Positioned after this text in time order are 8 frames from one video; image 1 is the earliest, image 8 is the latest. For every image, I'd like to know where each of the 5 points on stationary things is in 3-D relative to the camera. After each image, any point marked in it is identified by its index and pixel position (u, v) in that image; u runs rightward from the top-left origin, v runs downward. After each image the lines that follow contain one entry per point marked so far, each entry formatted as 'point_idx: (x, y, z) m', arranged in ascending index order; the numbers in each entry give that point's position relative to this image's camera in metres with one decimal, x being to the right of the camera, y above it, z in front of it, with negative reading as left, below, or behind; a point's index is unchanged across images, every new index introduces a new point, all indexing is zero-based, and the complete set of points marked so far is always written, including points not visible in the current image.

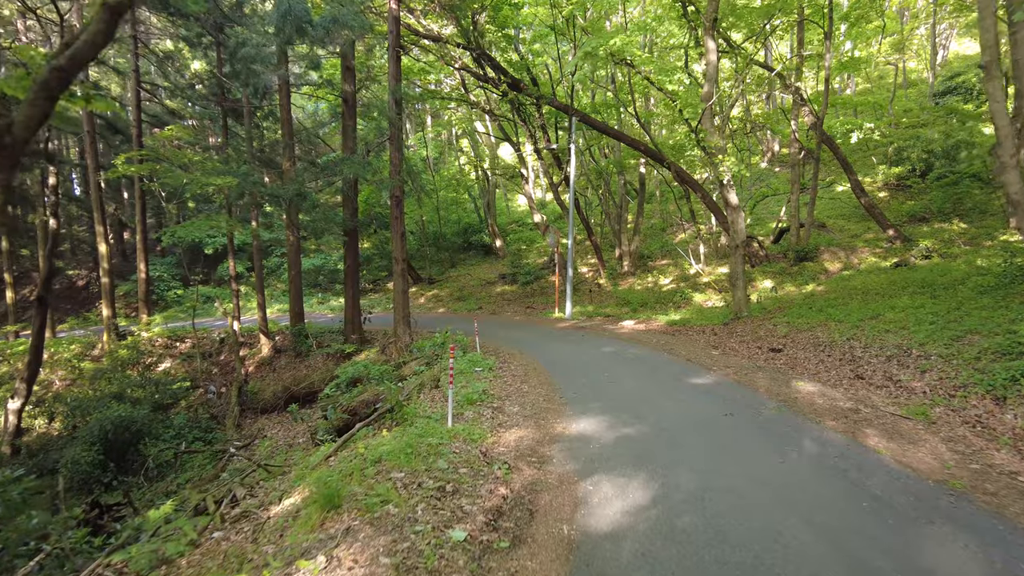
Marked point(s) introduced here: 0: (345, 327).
0: (-3.8, -0.9, +14.7) m
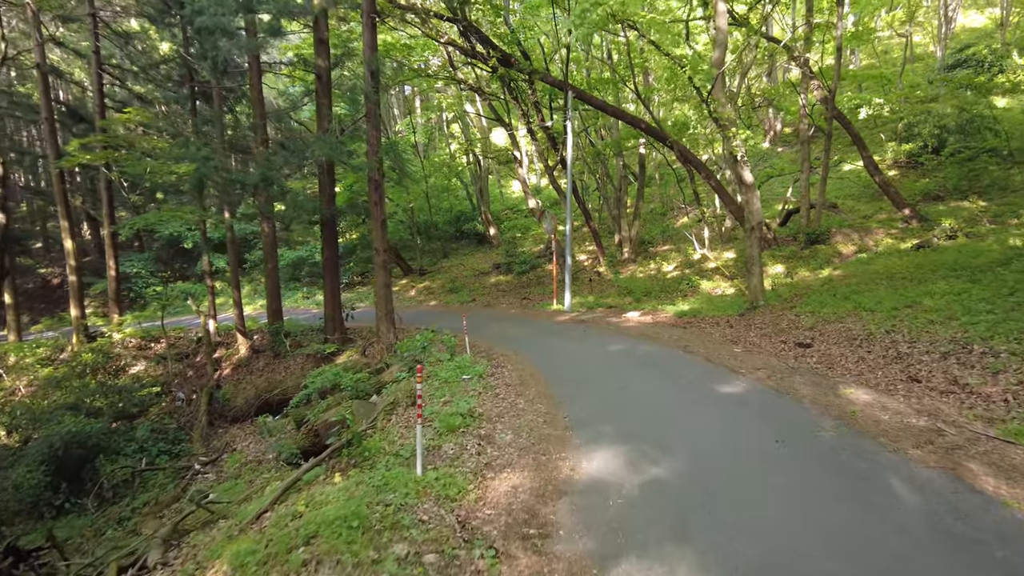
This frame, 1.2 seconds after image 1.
0: (-3.9, -0.8, +13.6) m
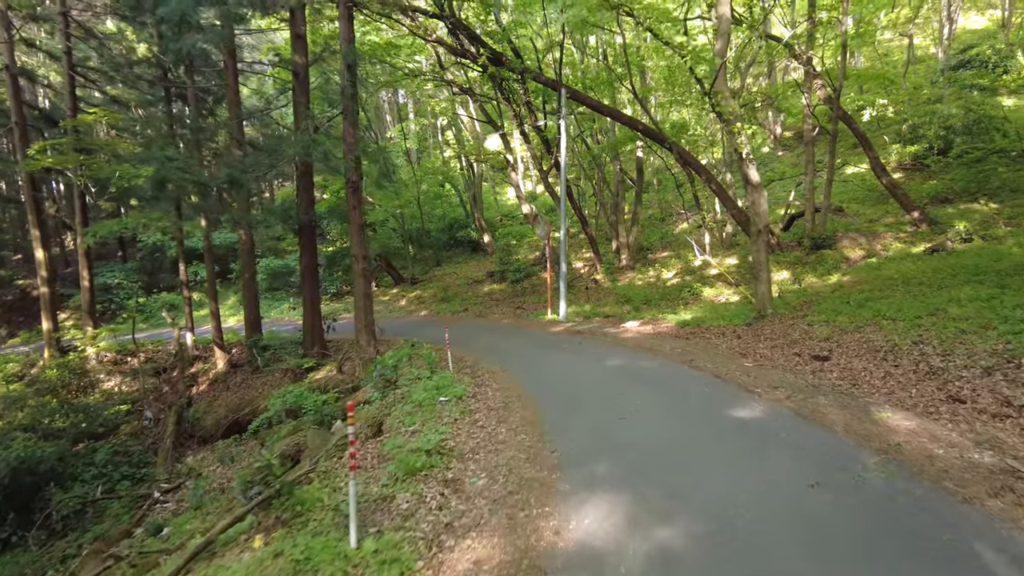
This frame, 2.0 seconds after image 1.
0: (-4.1, -1.0, +12.8) m
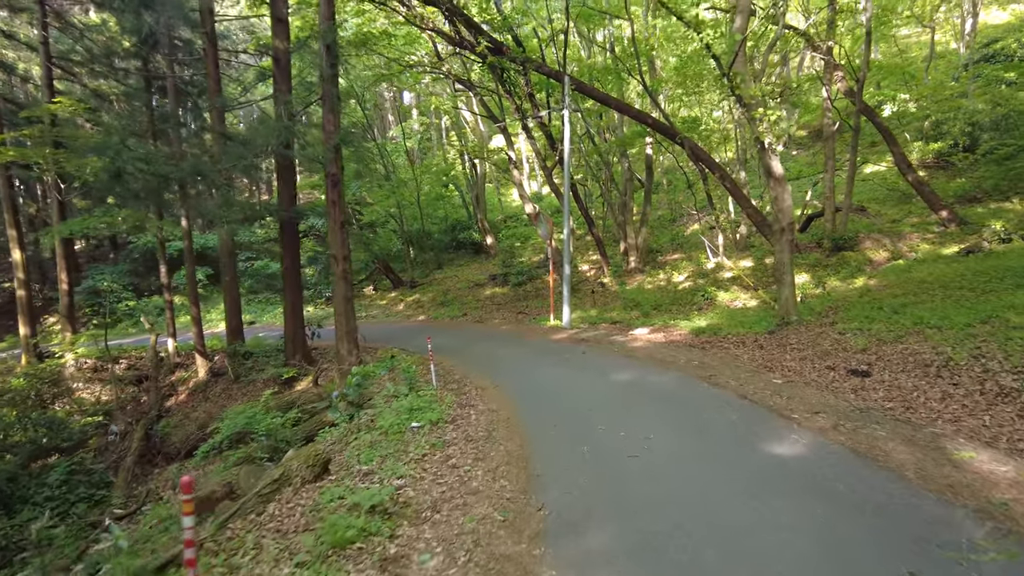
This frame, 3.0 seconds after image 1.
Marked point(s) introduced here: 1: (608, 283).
0: (-4.1, -1.1, +11.9) m
1: (+2.6, +0.1, +17.8) m
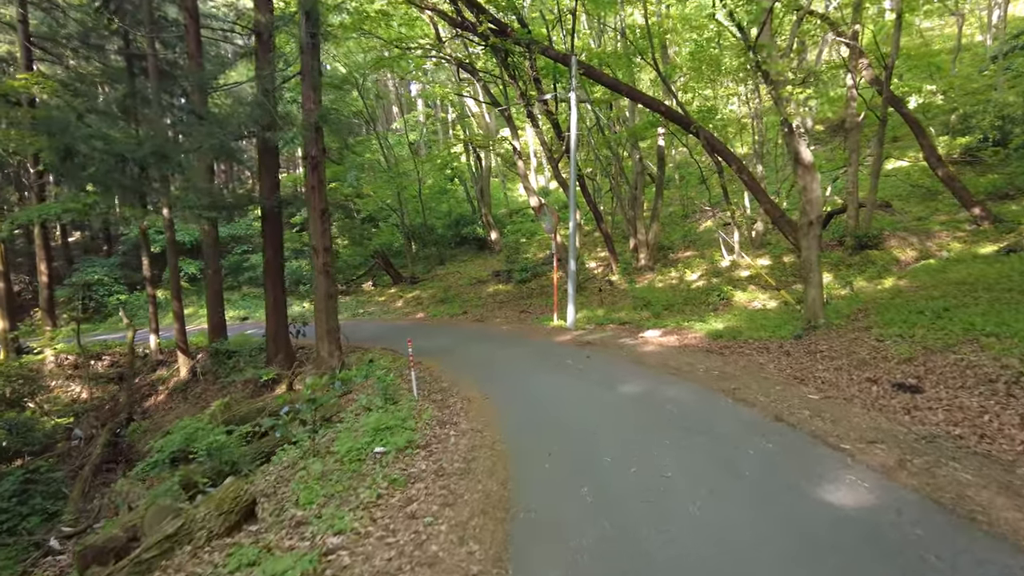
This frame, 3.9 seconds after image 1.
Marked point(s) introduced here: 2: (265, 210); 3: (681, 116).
0: (-4.1, -1.0, +11.0) m
1: (+2.7, +0.2, +16.9) m
2: (-3.9, +1.2, +10.3) m
3: (+3.7, +3.7, +14.1) m
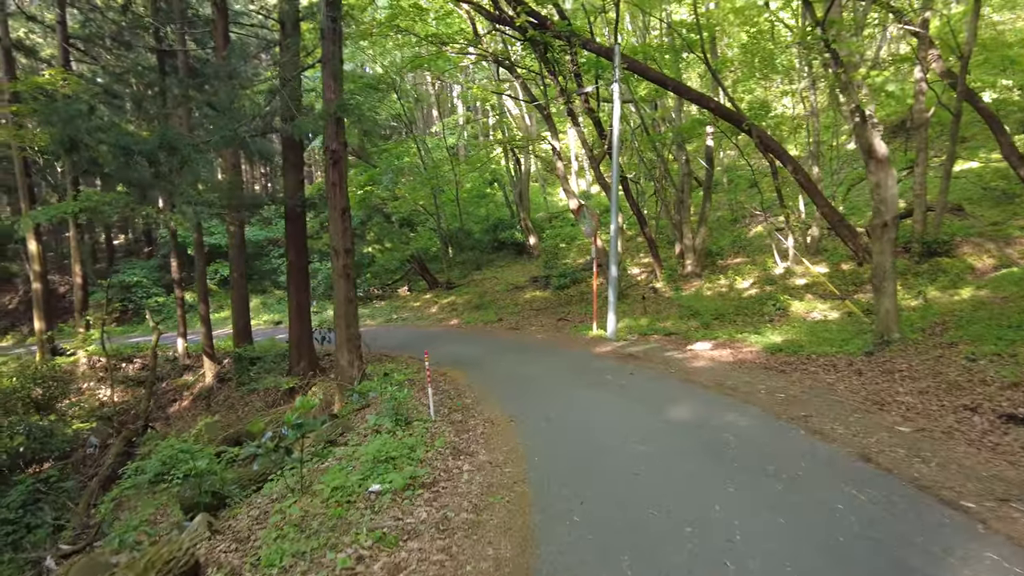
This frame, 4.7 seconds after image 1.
0: (-3.5, -1.1, +10.5) m
1: (+3.7, 0.0, +16.0) m
2: (-3.4, +1.2, +9.8) m
3: (+4.5, +3.6, +13.1) m
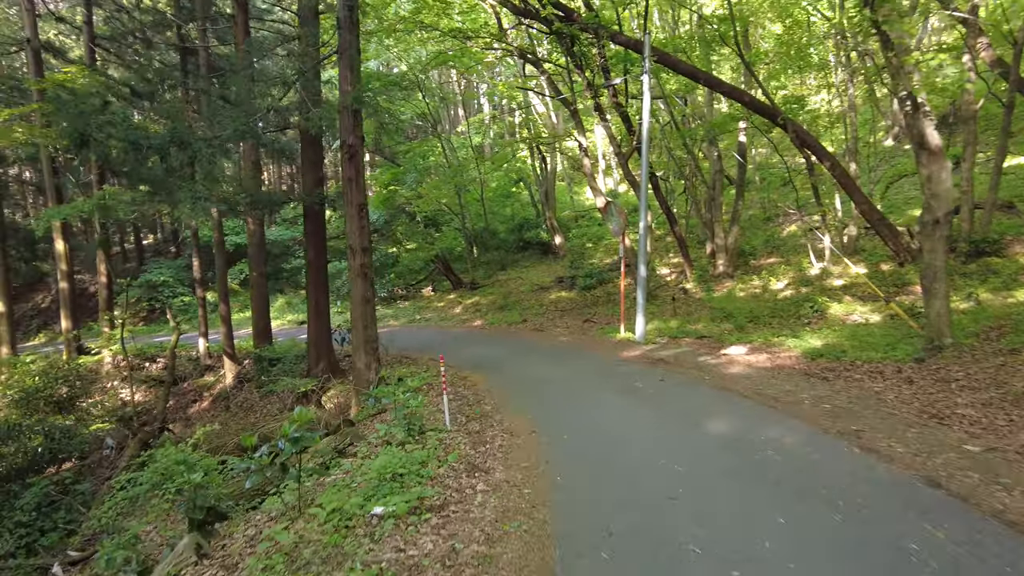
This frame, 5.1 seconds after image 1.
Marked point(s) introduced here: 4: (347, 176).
0: (-3.2, -1.1, +10.3) m
1: (+4.3, 0.0, +15.4) m
2: (-3.0, +1.2, +9.6) m
3: (+5.0, +3.6, +12.6) m
4: (-1.9, +1.3, +7.5) m
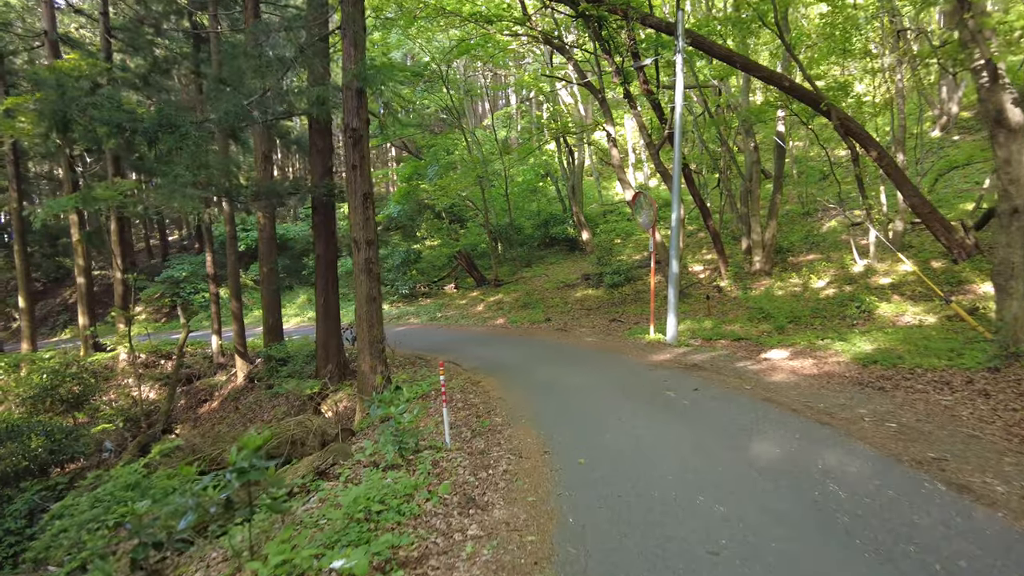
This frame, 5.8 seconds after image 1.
0: (-2.8, -1.0, +9.8) m
1: (+4.8, 0.0, +14.6) m
2: (-2.8, +1.2, +9.1) m
3: (+5.4, +3.6, +11.7) m
4: (-1.7, +1.3, +6.9) m
